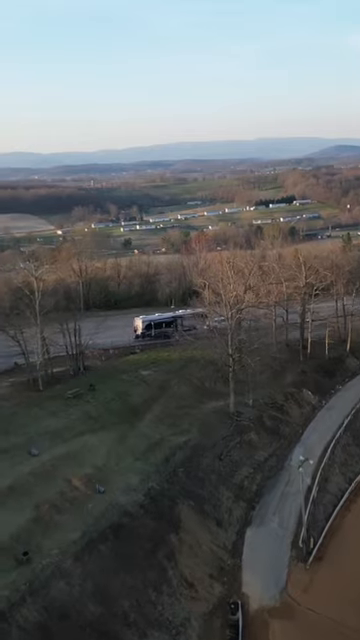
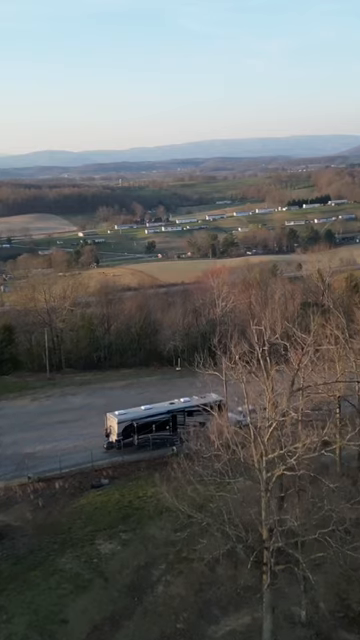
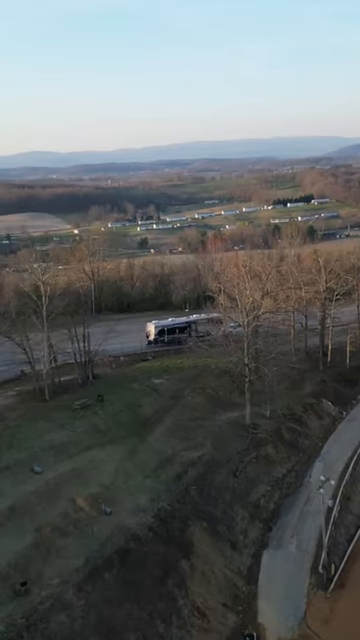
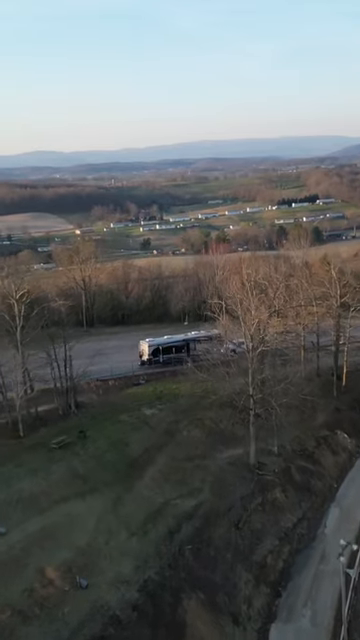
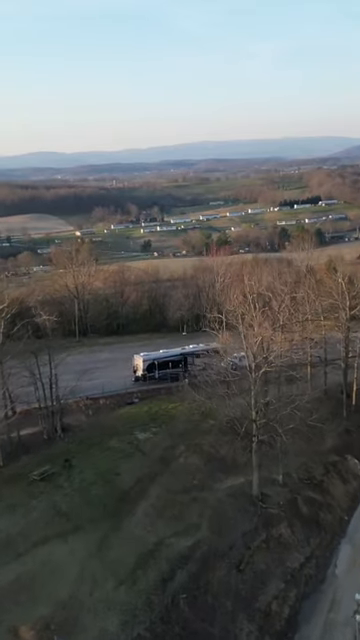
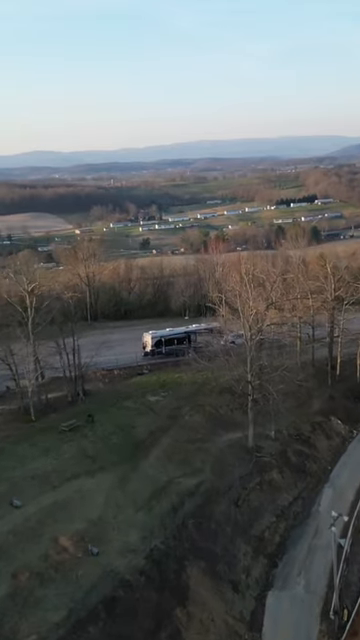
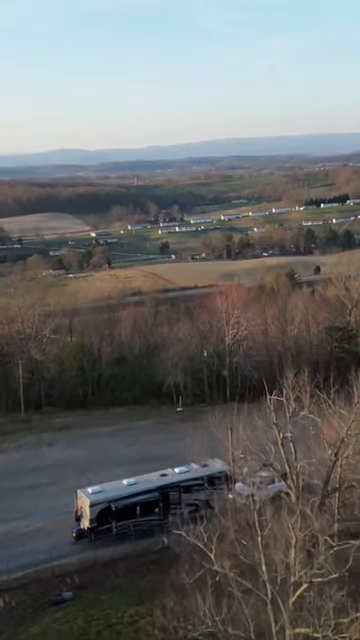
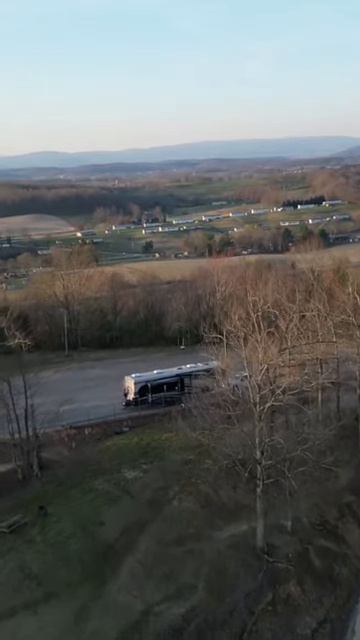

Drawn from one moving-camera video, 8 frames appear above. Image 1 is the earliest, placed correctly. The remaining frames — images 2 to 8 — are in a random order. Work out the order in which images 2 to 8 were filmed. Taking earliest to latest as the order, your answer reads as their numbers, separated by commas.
3, 6, 4, 5, 8, 2, 7
